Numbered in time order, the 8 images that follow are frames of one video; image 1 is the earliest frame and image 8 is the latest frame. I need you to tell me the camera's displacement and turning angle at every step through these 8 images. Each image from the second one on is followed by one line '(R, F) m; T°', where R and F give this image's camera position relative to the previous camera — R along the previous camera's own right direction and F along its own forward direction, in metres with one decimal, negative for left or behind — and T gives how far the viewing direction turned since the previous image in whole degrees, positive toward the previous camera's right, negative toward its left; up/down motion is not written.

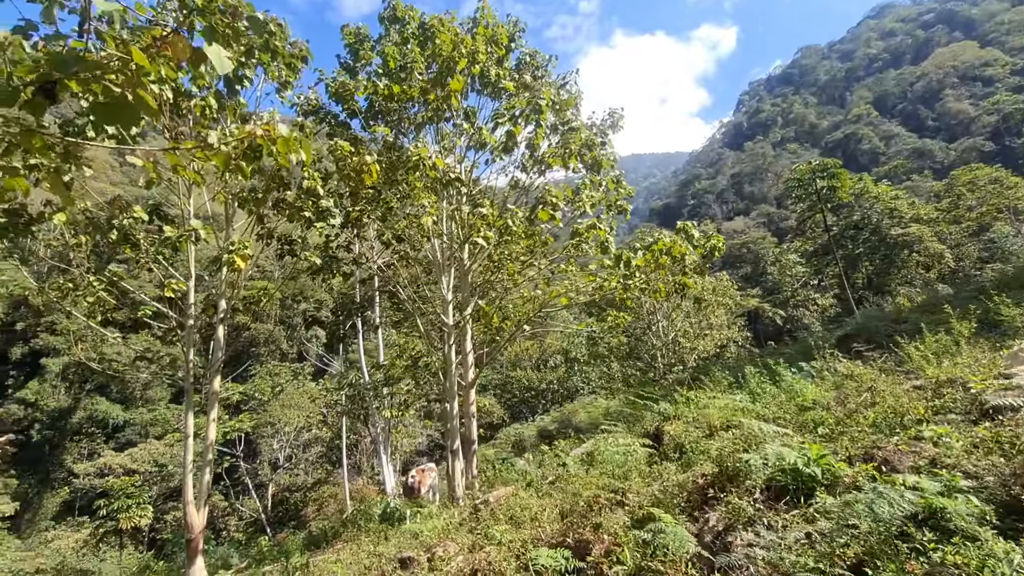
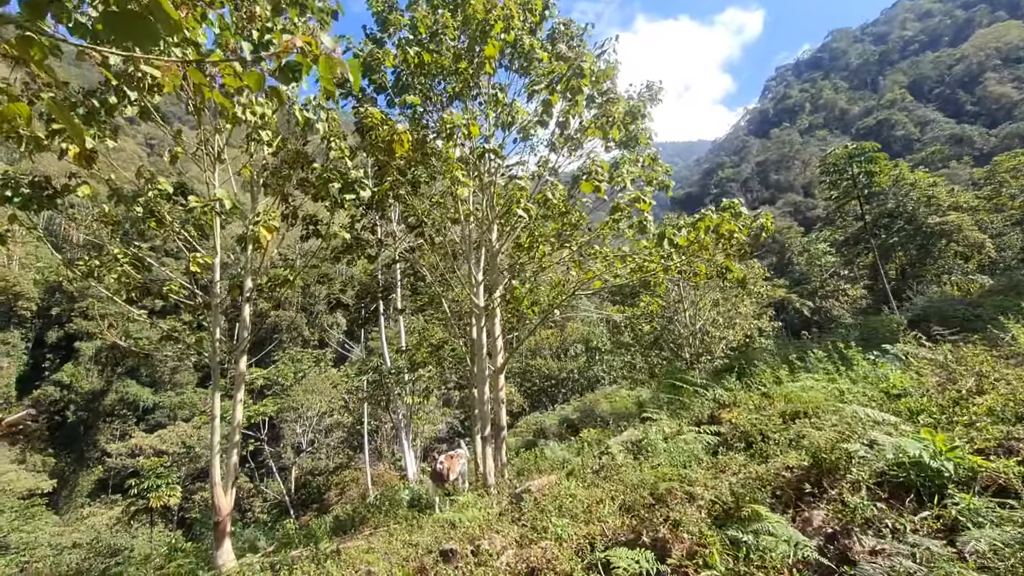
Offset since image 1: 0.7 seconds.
(-0.2, +0.2) m; -2°
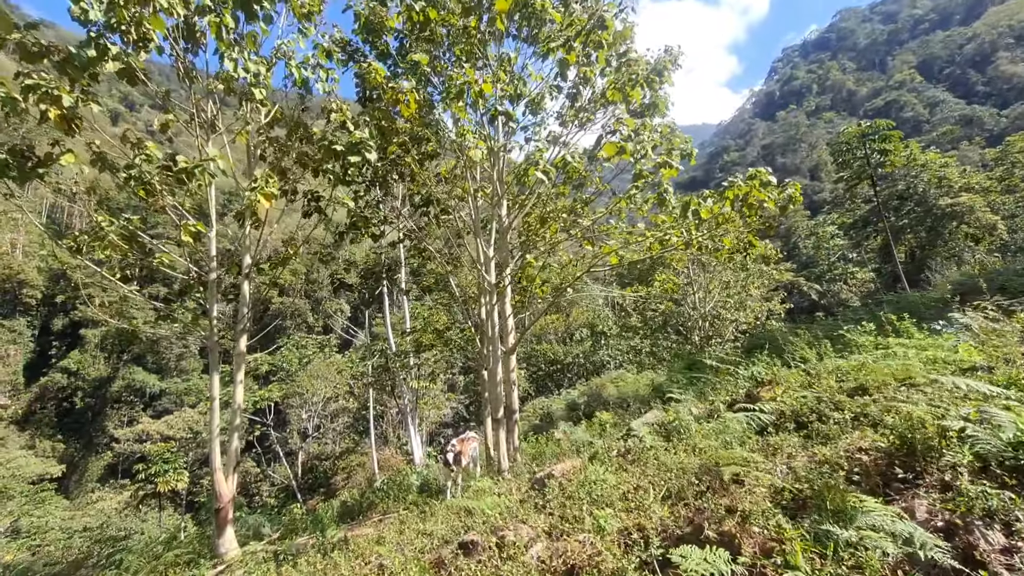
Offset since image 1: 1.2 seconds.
(-0.1, +0.3) m; 0°
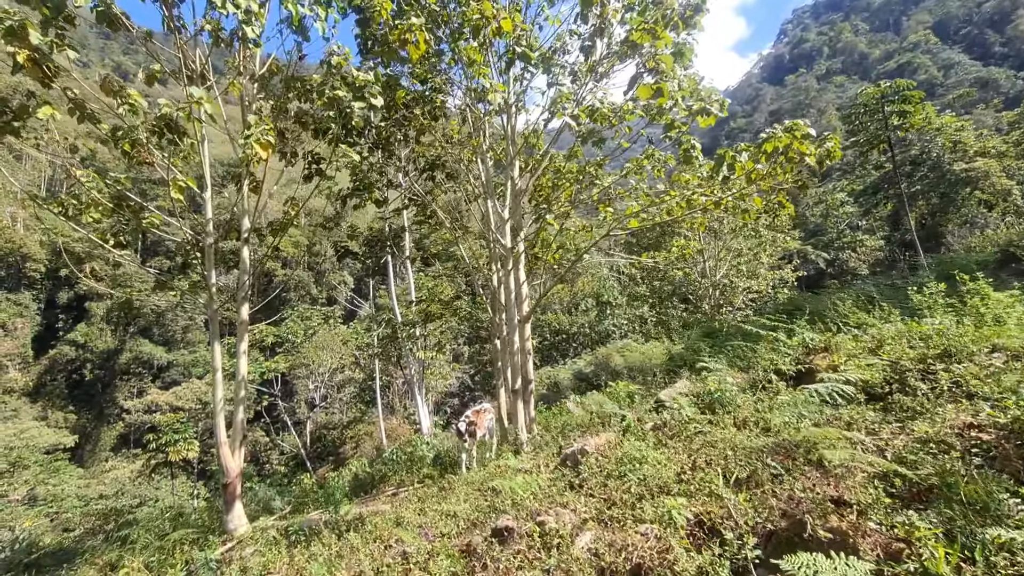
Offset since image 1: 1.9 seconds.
(-0.1, +0.3) m; 0°
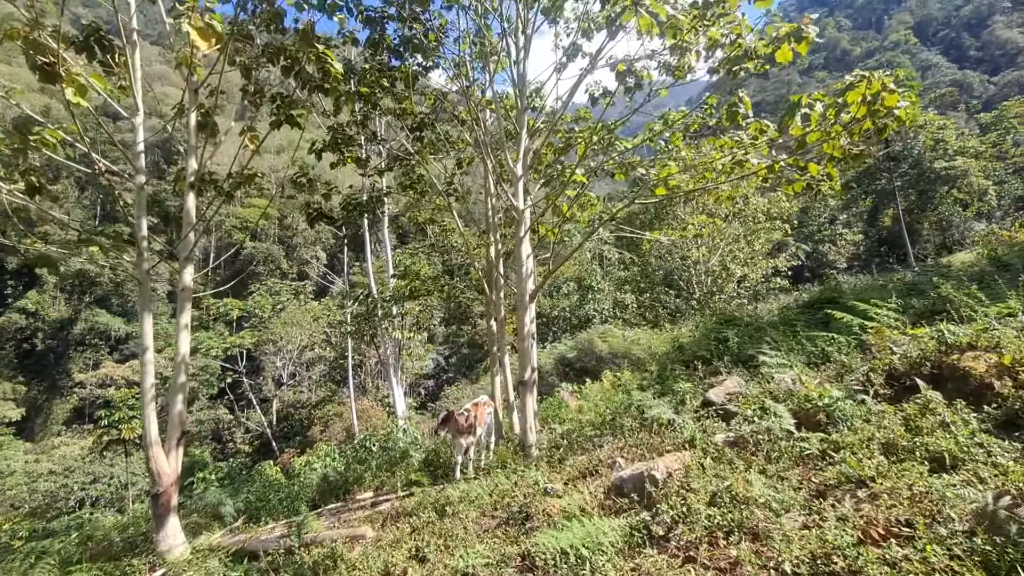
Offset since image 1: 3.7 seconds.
(-0.3, +0.7) m; +3°
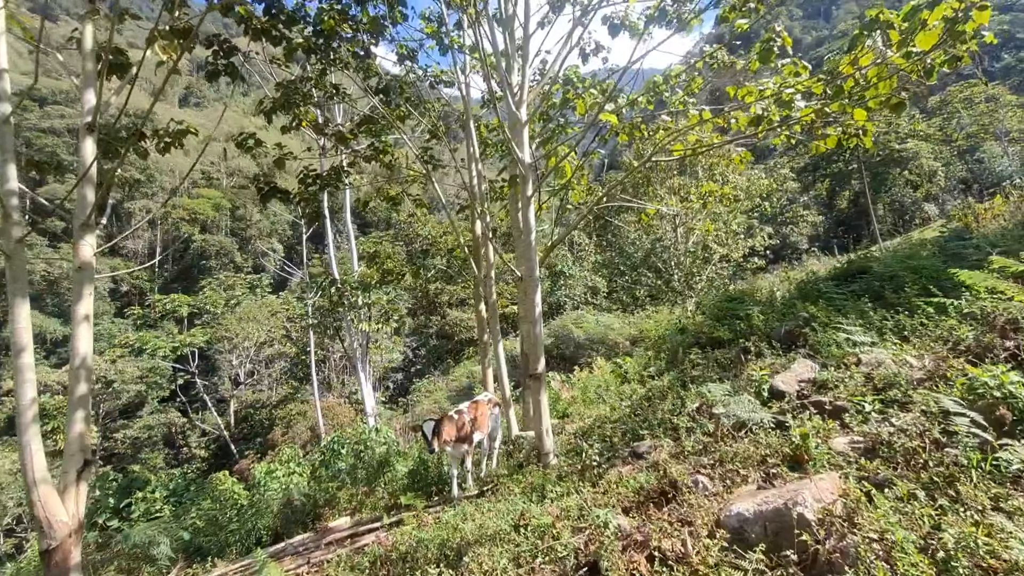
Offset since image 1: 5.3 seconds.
(-0.2, +0.7) m; +4°
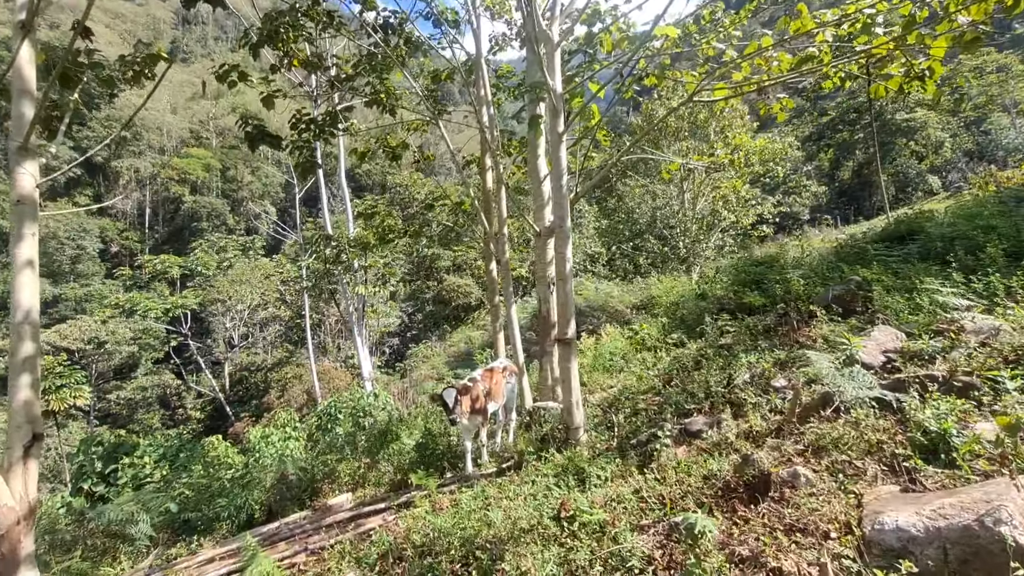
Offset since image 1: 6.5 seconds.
(-0.2, +0.4) m; +1°
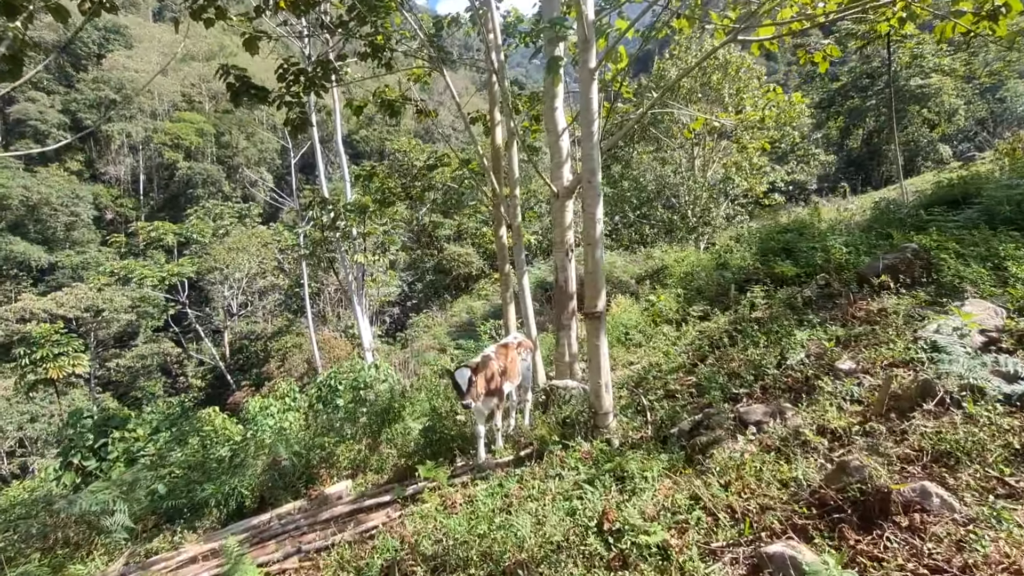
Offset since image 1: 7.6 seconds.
(-0.1, +0.3) m; 0°
